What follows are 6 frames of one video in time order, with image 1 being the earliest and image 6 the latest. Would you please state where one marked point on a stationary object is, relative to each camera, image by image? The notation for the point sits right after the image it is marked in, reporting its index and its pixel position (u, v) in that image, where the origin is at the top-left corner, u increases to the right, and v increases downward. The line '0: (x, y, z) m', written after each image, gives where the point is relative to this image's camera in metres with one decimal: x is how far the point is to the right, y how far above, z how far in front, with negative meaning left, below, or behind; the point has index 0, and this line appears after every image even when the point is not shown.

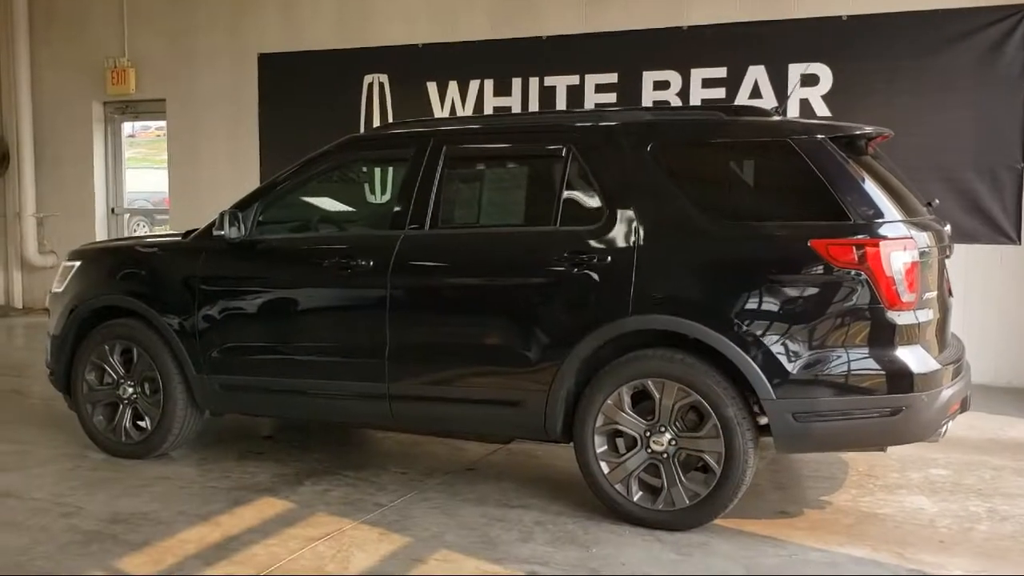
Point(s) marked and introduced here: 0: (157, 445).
0: (-1.8, -0.8, +4.7) m
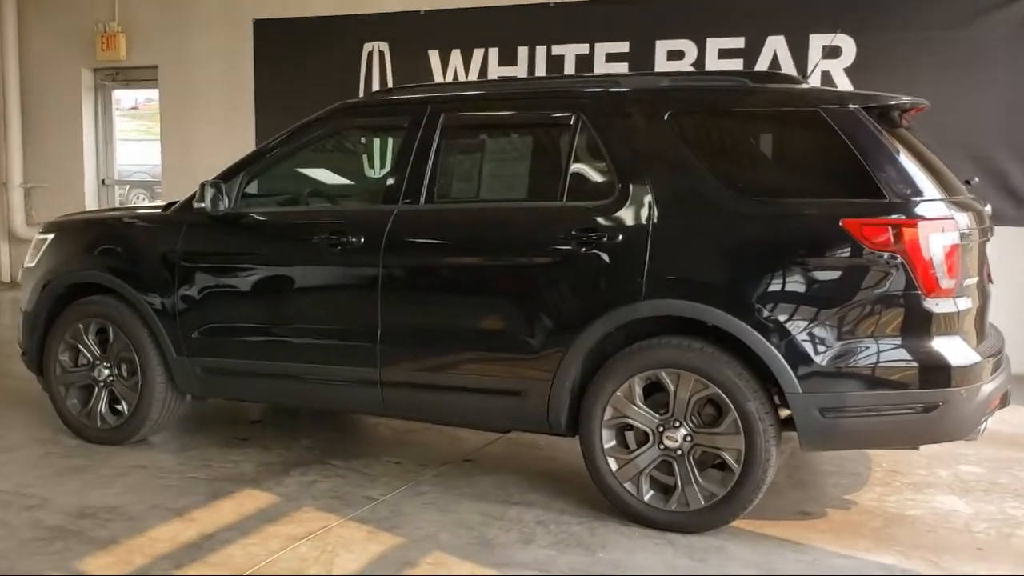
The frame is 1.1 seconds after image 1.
0: (-1.8, -0.7, +4.4) m
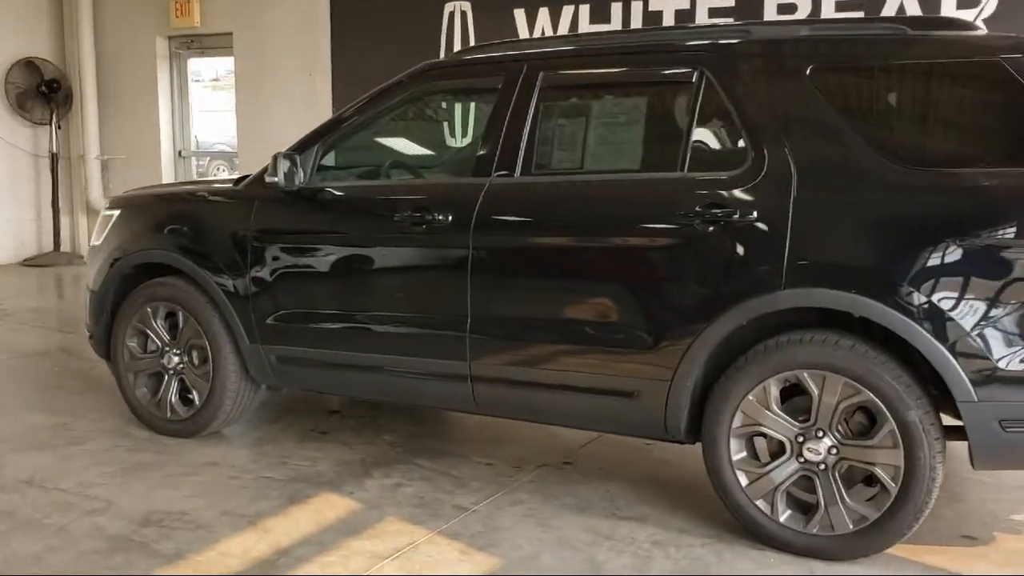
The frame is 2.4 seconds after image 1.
0: (-1.3, -0.6, +4.1) m
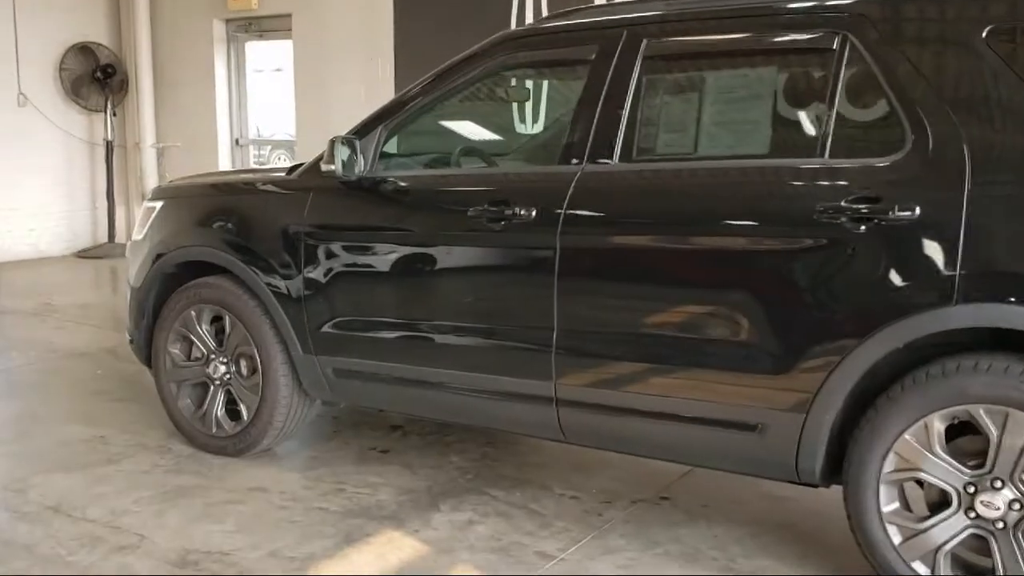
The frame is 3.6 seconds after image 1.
0: (-1.0, -0.6, +3.6) m
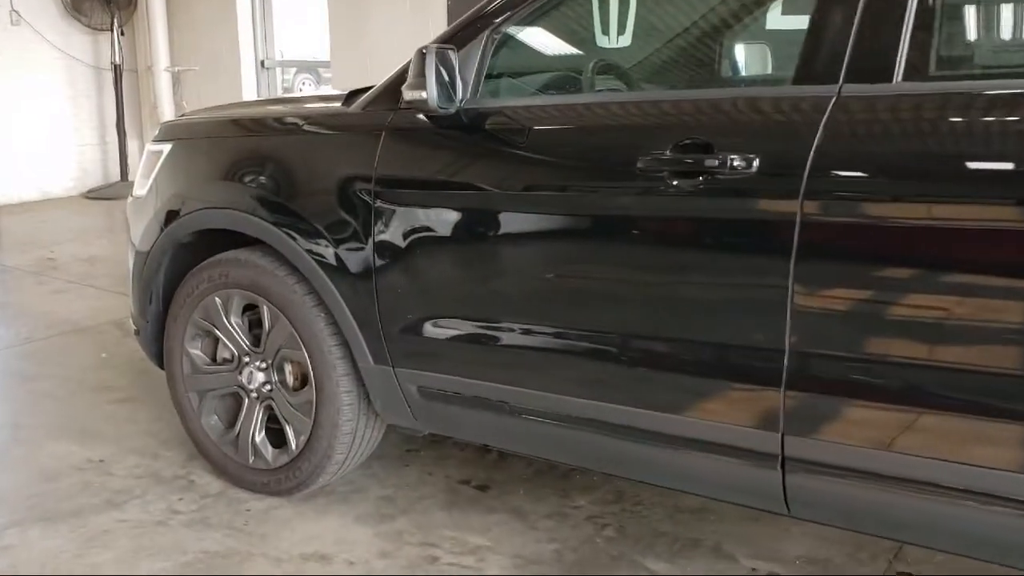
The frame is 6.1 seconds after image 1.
0: (-0.6, -0.5, +2.6) m
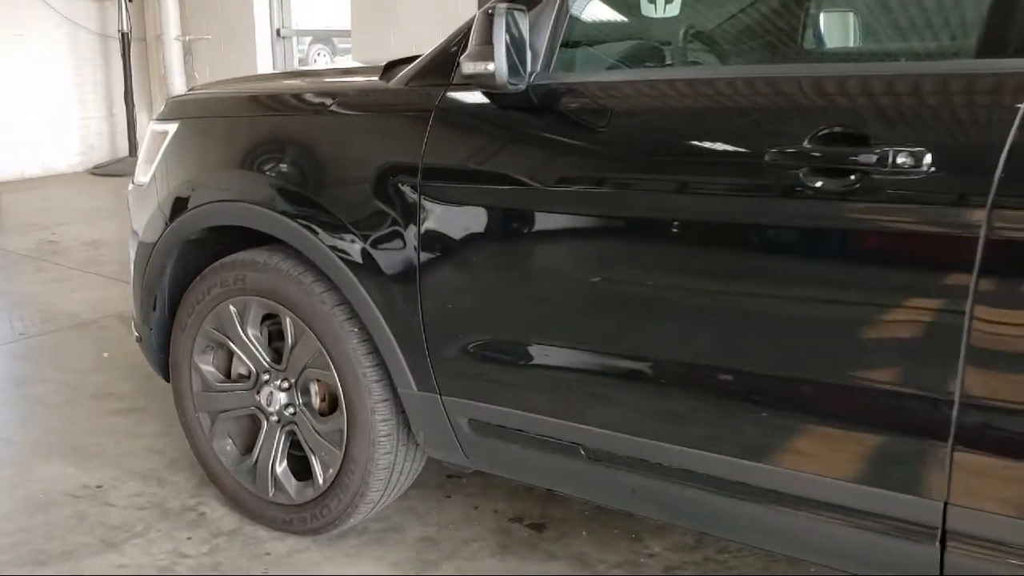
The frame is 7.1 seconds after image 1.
0: (-0.4, -0.5, +2.2) m
